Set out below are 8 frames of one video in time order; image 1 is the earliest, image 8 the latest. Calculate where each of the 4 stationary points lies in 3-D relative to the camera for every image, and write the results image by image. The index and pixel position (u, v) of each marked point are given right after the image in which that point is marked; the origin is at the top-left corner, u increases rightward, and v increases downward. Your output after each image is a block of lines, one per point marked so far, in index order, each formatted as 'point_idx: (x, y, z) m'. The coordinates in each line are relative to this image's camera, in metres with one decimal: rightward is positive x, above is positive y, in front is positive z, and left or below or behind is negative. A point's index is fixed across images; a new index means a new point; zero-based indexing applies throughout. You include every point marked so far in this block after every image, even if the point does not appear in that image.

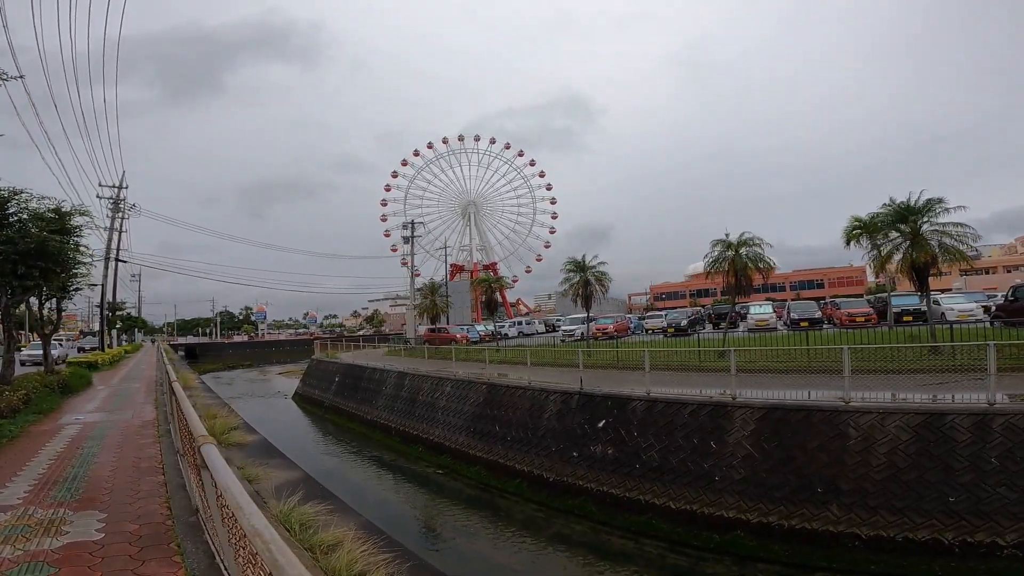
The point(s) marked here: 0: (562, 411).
0: (+1.1, -2.5, +11.6) m
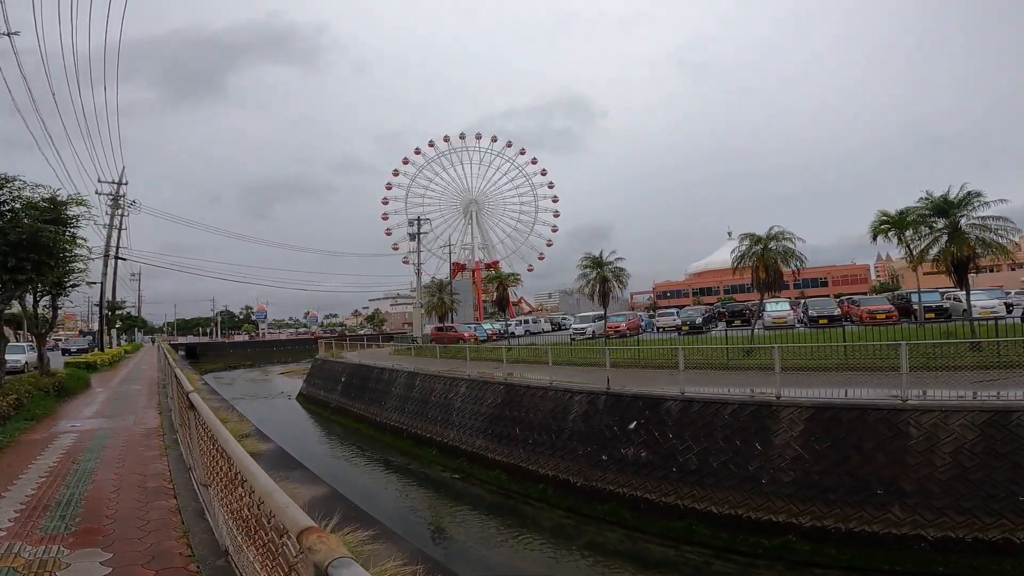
0: (+1.5, -2.4, +11.0) m
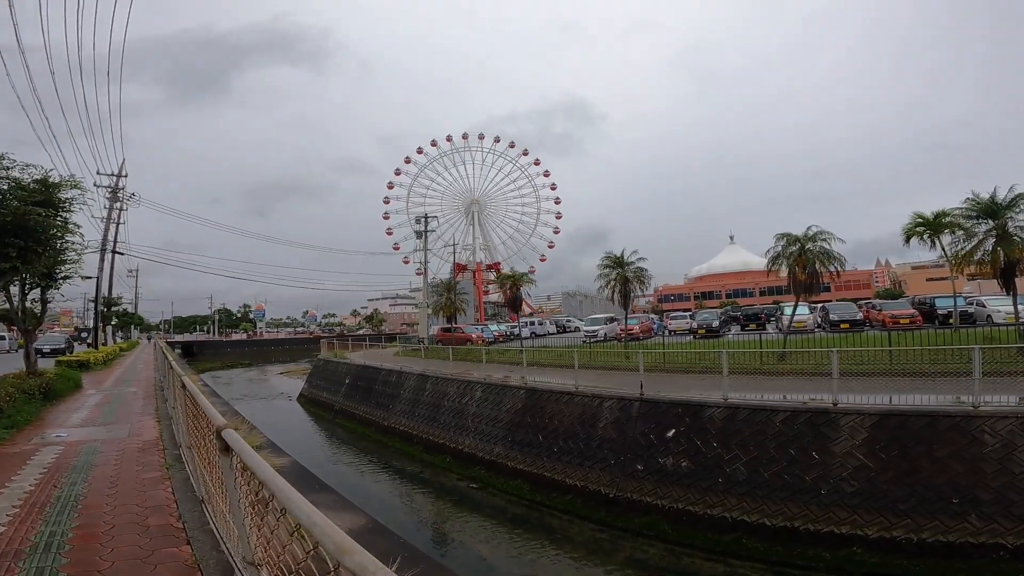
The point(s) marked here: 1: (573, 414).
0: (+2.0, -2.4, +10.2) m
1: (+1.2, -2.4, +11.0) m
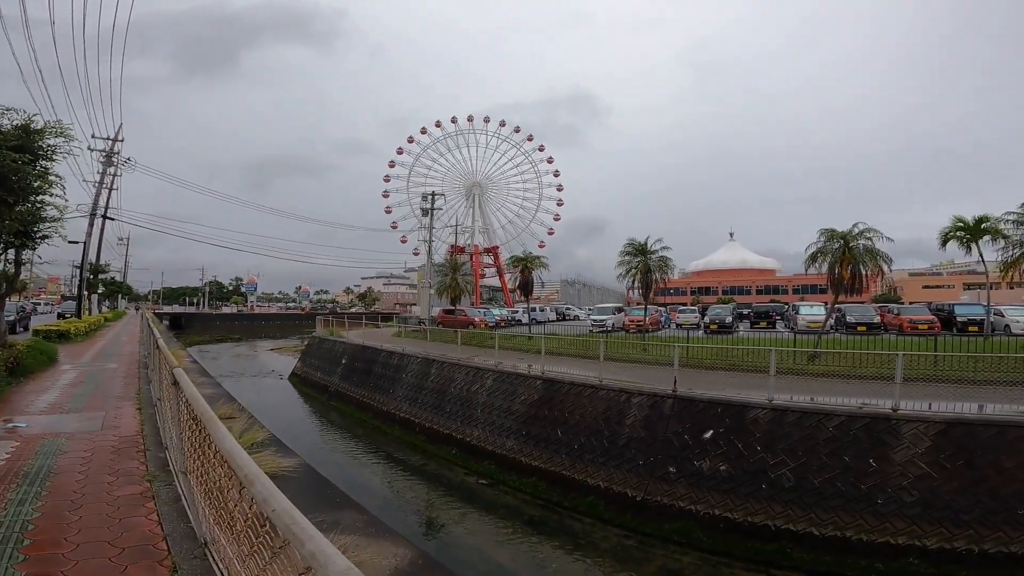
0: (+2.3, -2.2, +9.4) m
1: (+1.5, -2.2, +10.1) m
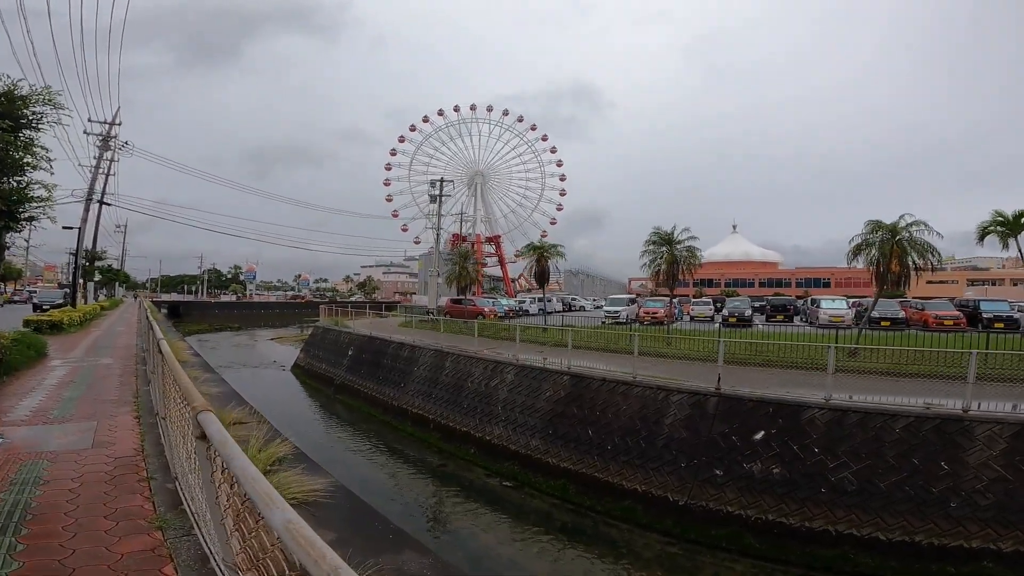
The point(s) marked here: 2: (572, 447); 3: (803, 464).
0: (+2.8, -2.0, +8.7) m
1: (+2.0, -2.0, +9.4) m
2: (+1.1, -2.8, +9.9) m
3: (+4.0, -2.5, +7.7) m
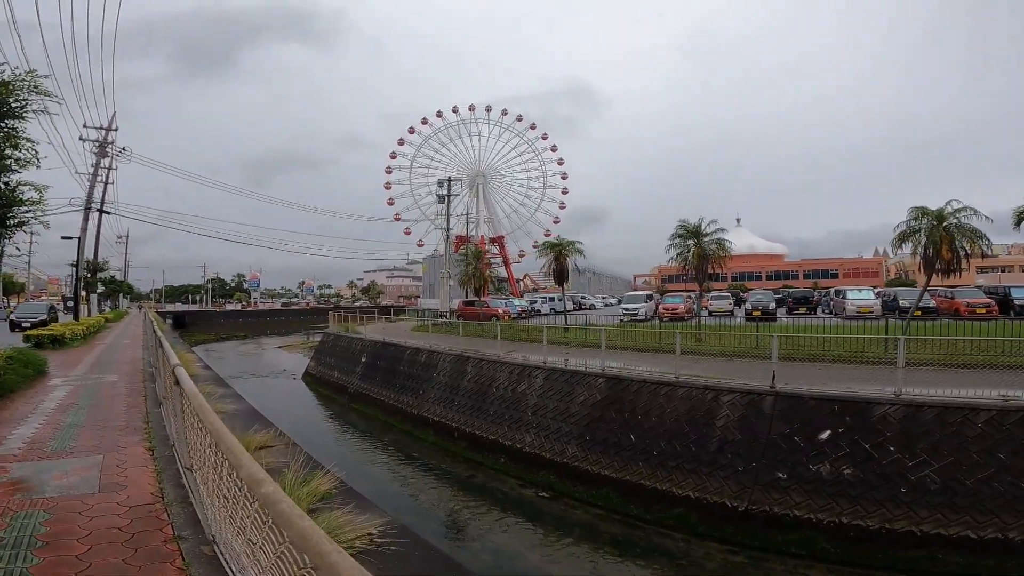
0: (+3.4, -1.9, +8.1) m
1: (+2.6, -1.9, +8.8) m
2: (+1.7, -2.7, +9.3) m
3: (+4.5, -2.3, +7.0) m
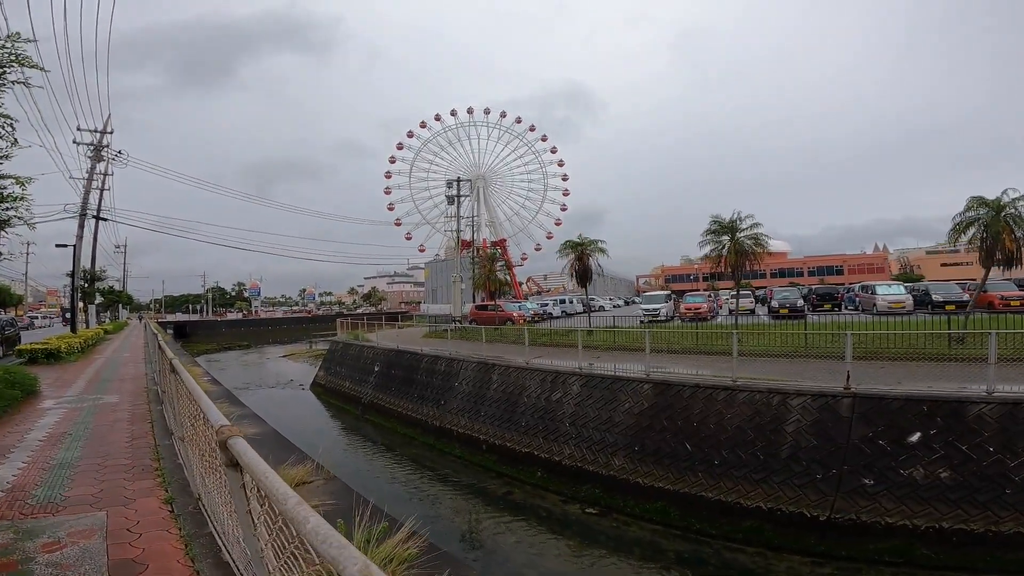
0: (+4.0, -1.8, +7.3) m
1: (+3.2, -1.9, +8.0) m
2: (+2.3, -2.7, +8.5) m
3: (+5.2, -2.2, +6.2) m
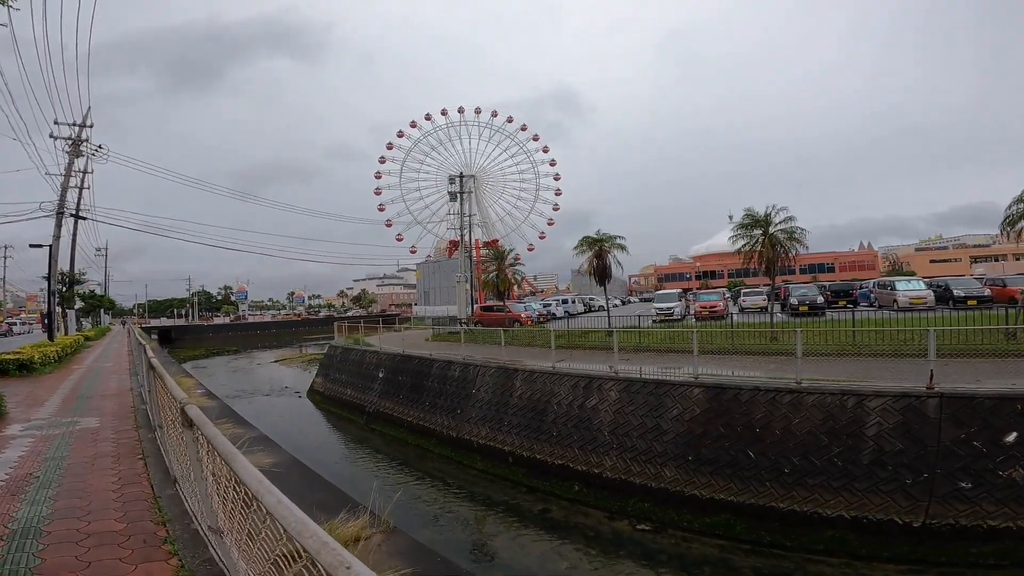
0: (+4.6, -1.7, +6.5) m
1: (+3.8, -1.8, +7.2) m
2: (+2.9, -2.7, +7.6) m
3: (+5.8, -2.1, +5.4) m
